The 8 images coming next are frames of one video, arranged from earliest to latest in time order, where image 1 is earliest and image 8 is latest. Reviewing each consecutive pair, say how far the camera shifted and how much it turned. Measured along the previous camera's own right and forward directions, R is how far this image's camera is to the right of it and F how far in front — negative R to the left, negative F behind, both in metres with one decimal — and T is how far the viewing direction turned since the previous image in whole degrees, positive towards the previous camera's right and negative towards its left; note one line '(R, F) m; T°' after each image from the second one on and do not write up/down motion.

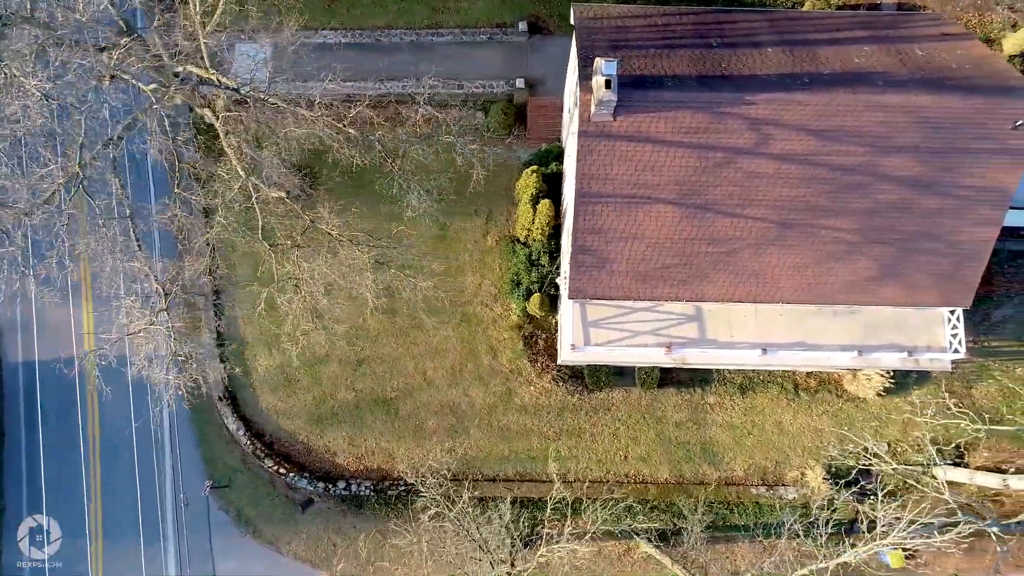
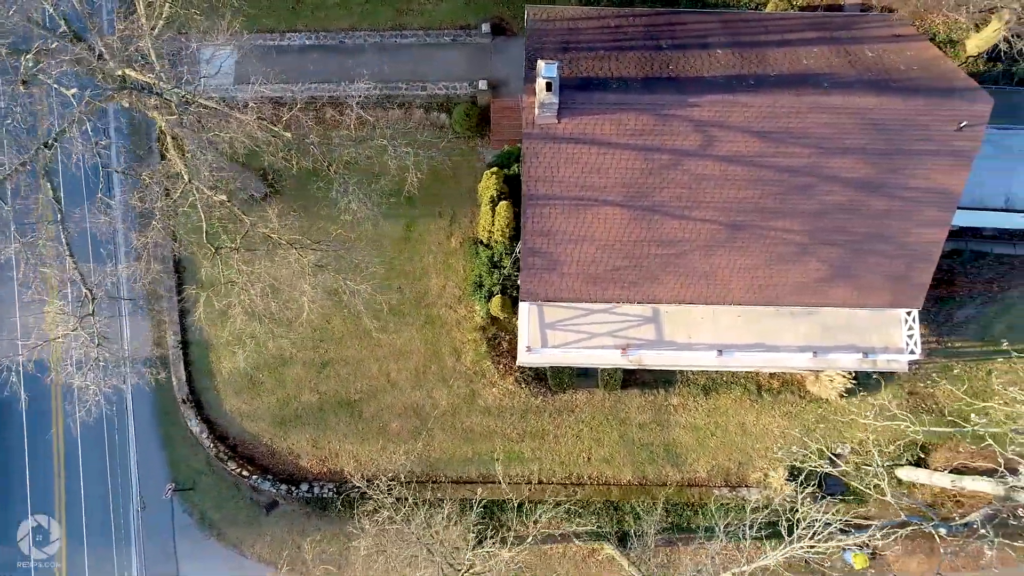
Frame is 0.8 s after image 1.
(+0.8, 0.0) m; 0°
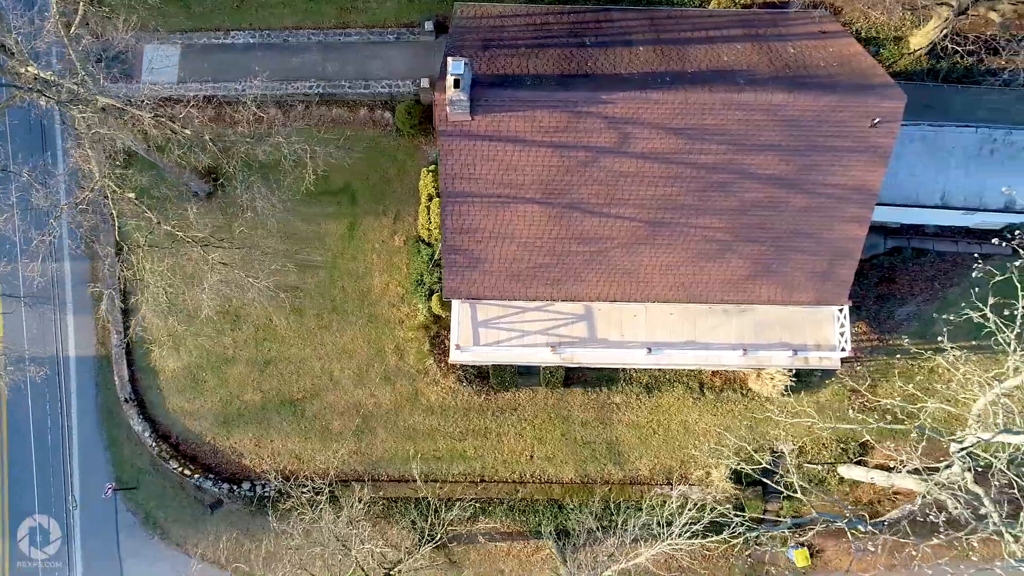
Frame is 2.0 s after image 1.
(+1.2, 0.0) m; 0°
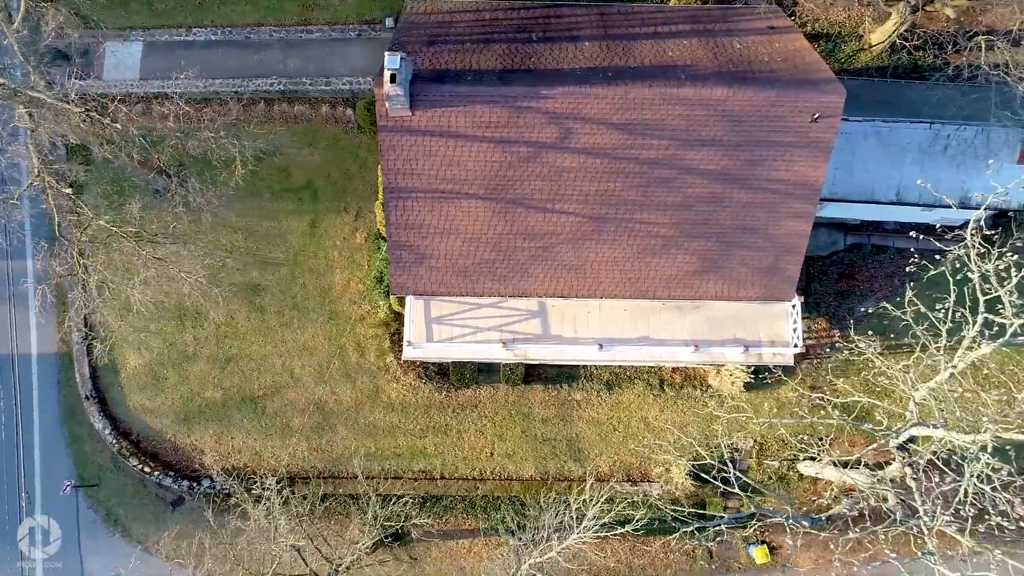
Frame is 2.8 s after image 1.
(+0.8, 0.0) m; 0°
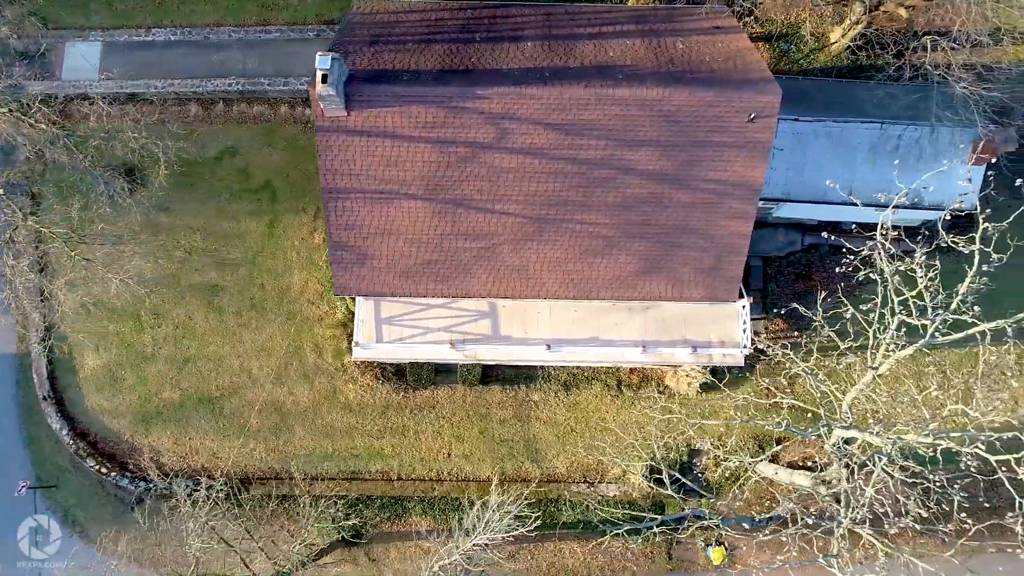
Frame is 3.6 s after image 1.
(+0.9, 0.0) m; 0°
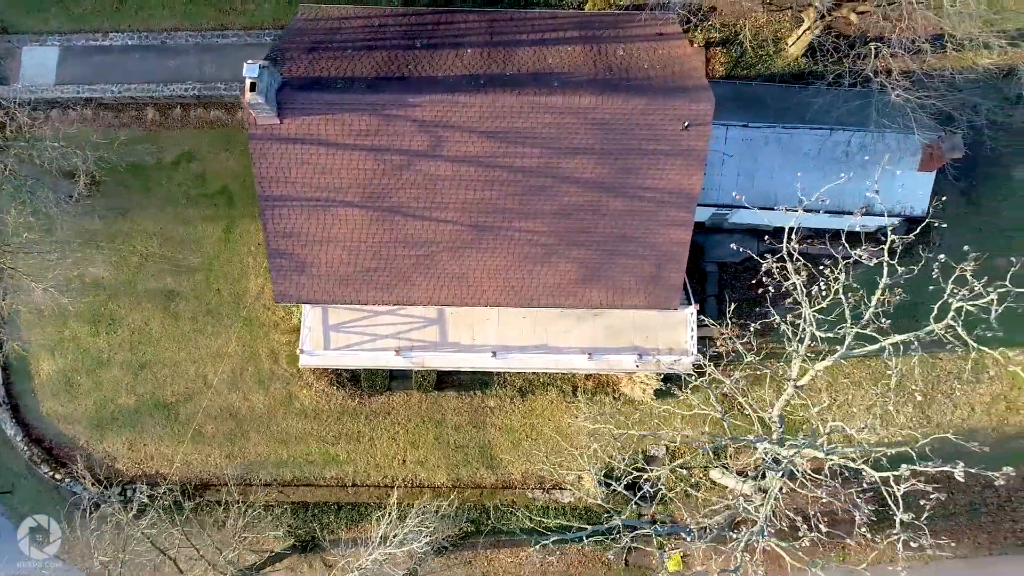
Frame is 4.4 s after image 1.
(+0.9, +0.1) m; 0°
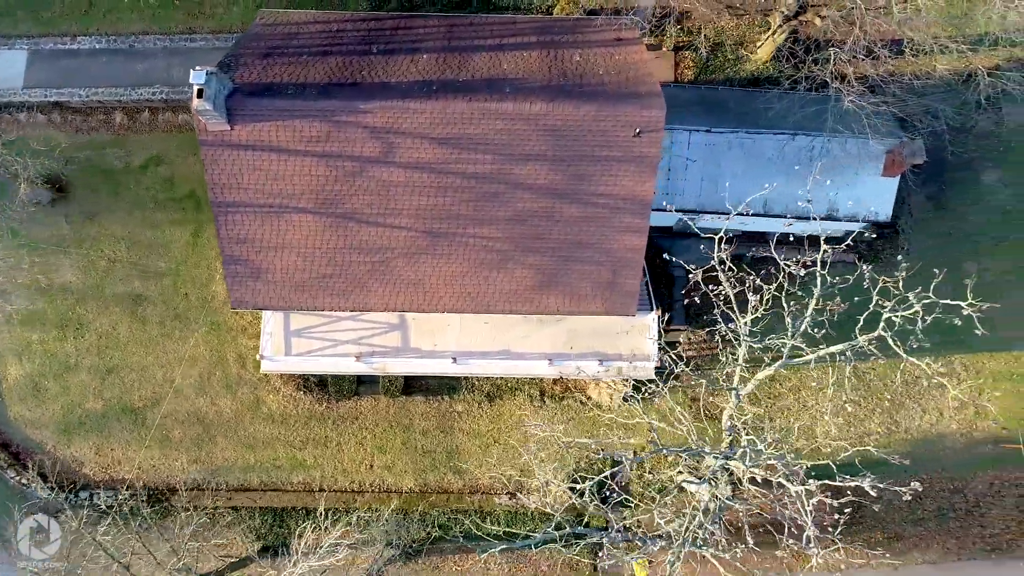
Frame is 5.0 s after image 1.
(+0.7, 0.0) m; 0°
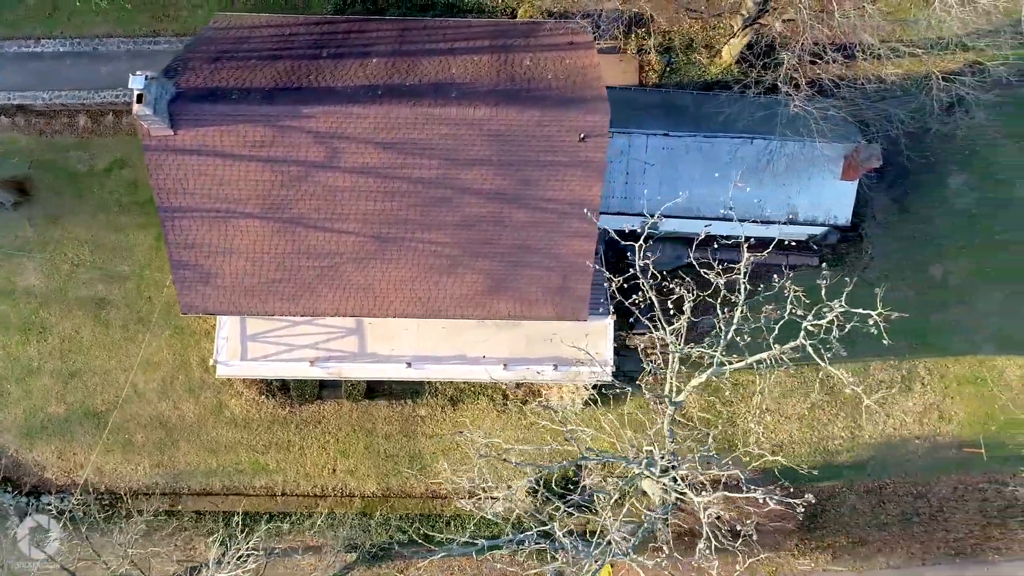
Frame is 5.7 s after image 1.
(+0.8, +0.1) m; 0°
